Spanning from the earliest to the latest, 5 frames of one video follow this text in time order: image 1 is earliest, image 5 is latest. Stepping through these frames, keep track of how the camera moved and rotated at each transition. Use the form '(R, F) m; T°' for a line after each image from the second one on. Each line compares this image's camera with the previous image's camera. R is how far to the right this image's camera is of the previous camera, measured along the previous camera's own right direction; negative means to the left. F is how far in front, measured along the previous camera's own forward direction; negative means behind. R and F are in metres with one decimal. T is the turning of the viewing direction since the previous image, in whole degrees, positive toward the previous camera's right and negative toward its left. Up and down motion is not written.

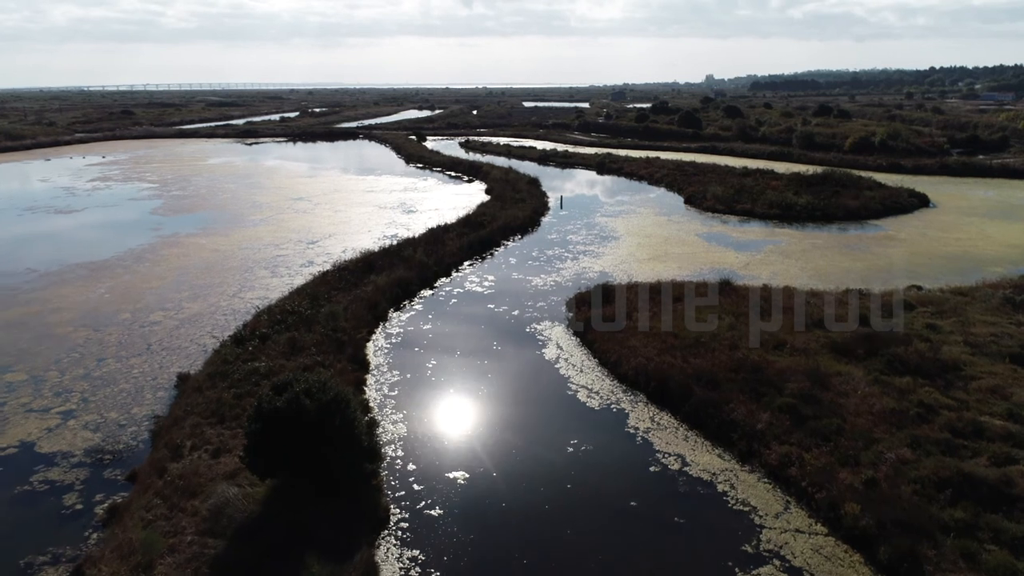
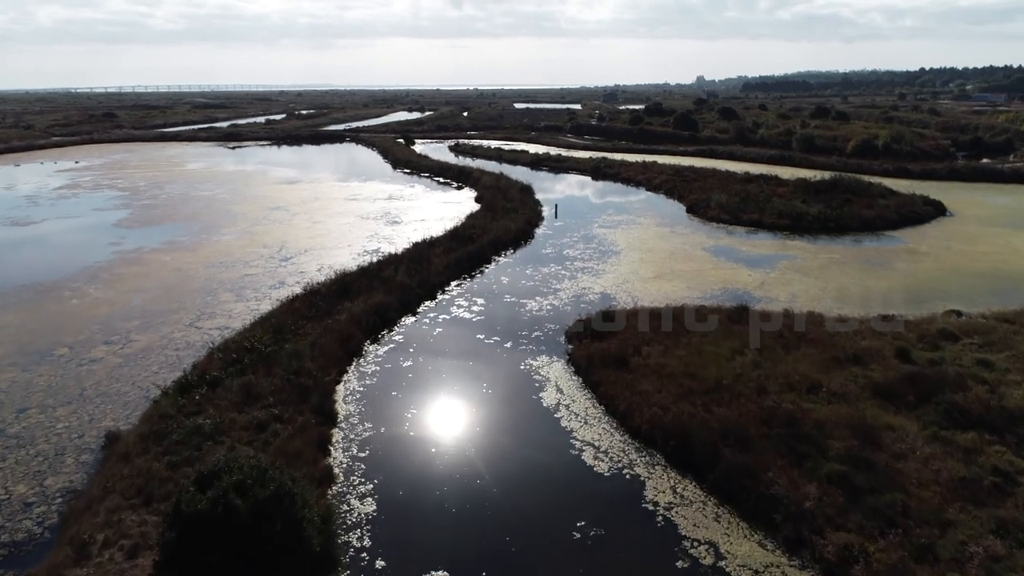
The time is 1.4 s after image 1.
(0.0, +1.7) m; +1°
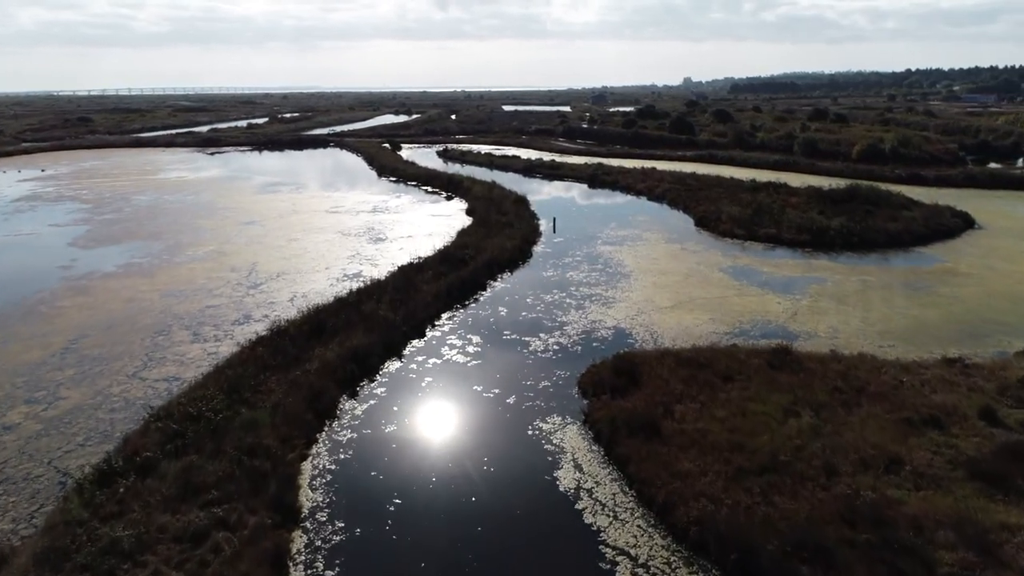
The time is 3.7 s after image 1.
(-0.2, +2.1) m; +1°
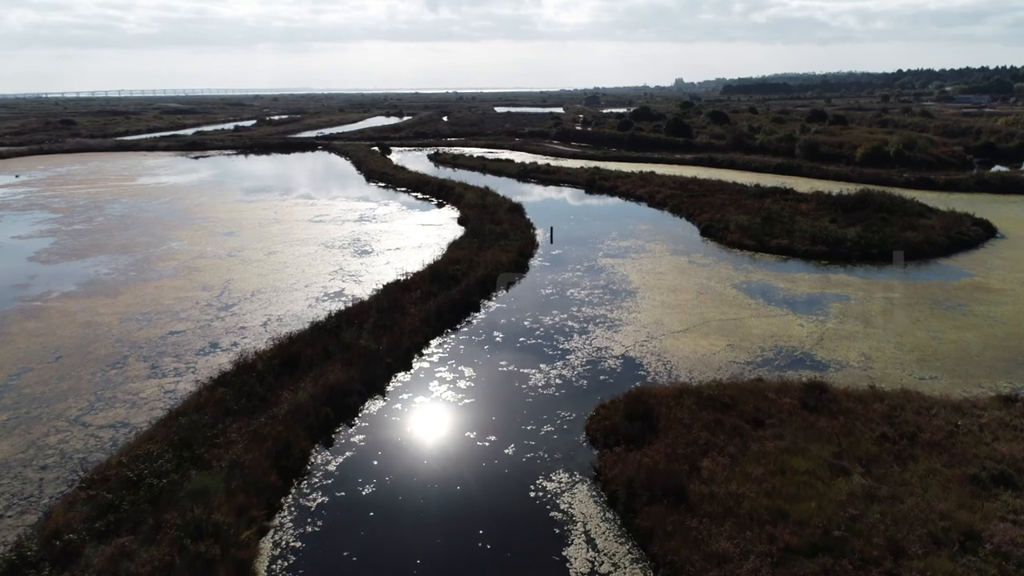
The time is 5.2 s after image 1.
(-0.1, +1.4) m; +1°
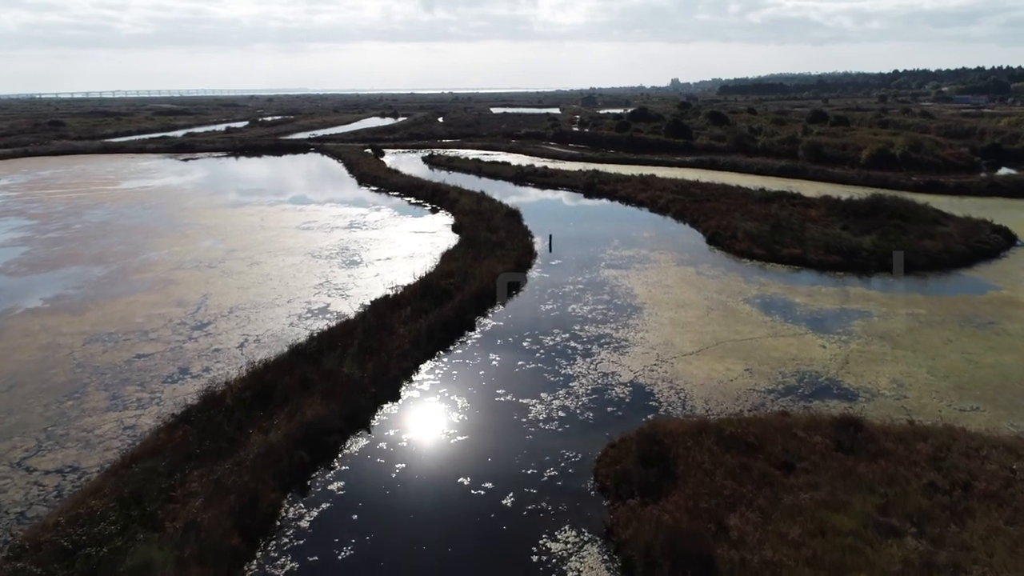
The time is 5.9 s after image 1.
(0.0, +1.1) m; 0°
